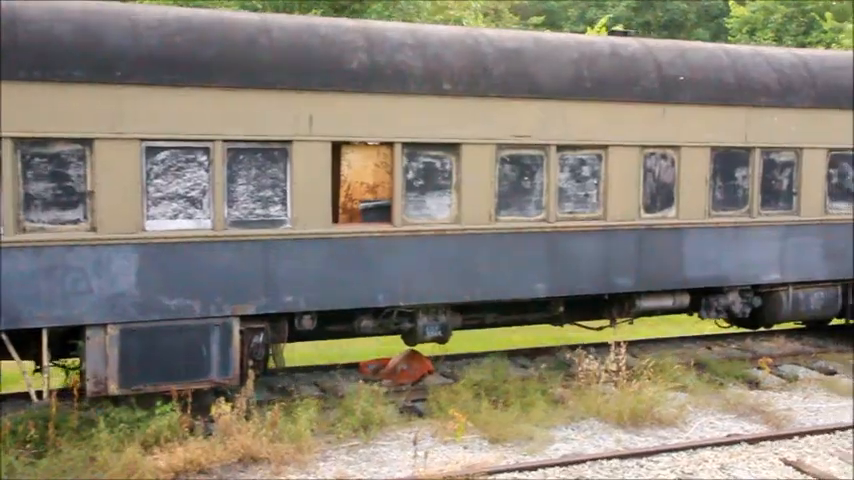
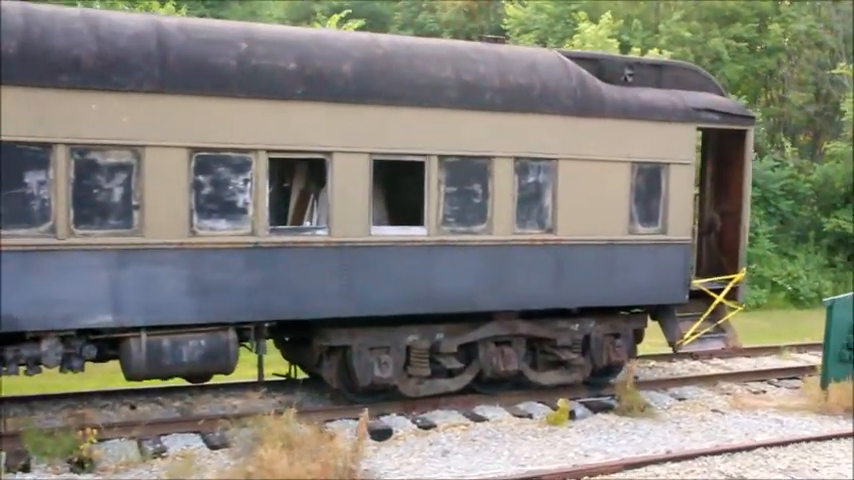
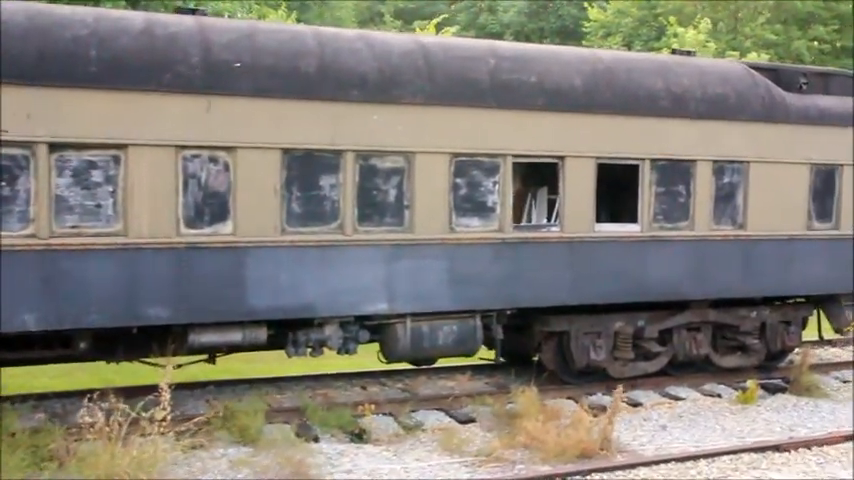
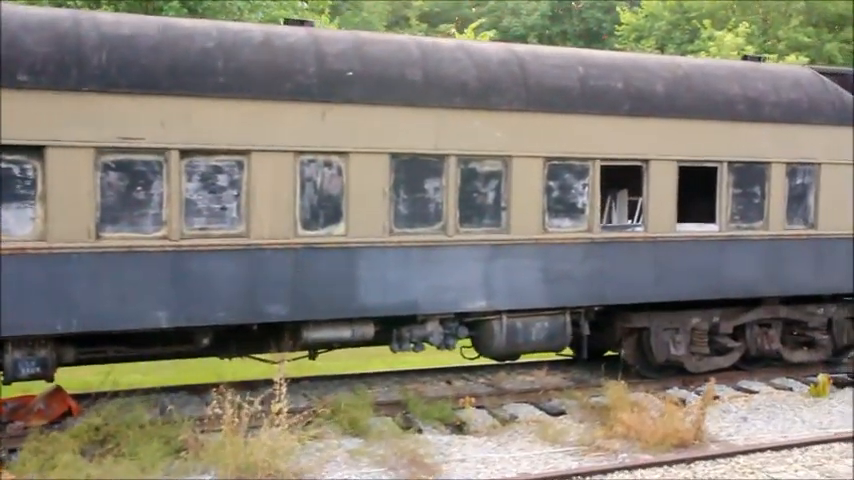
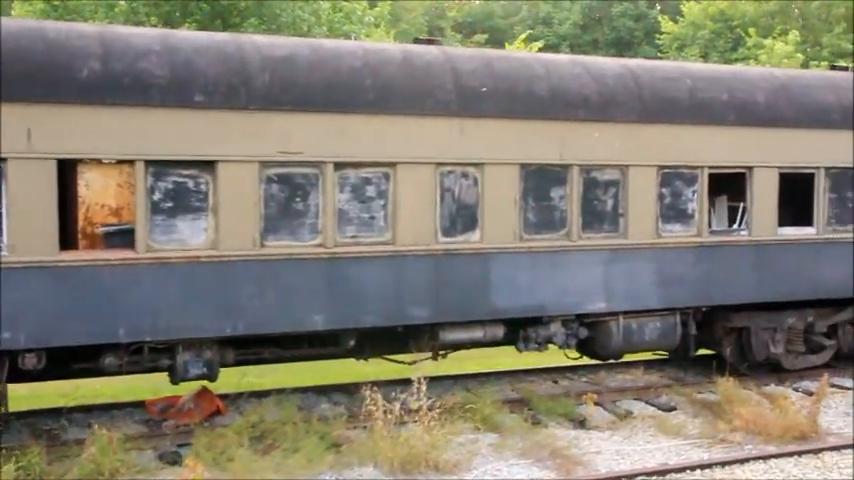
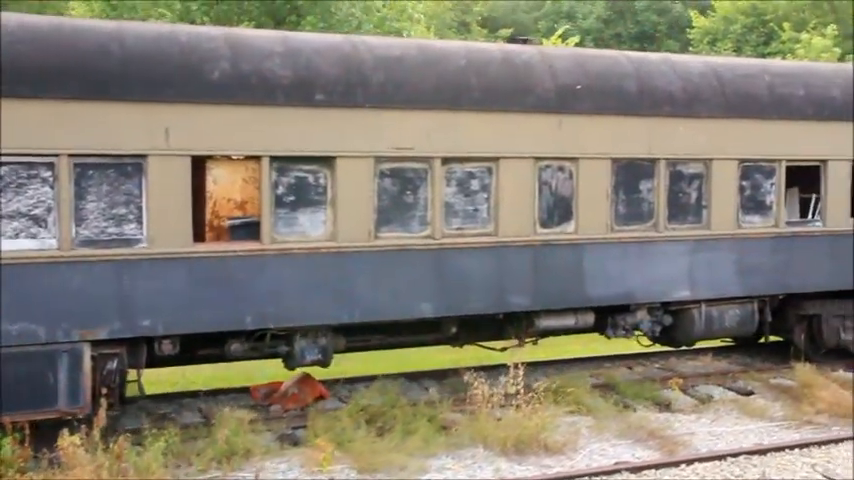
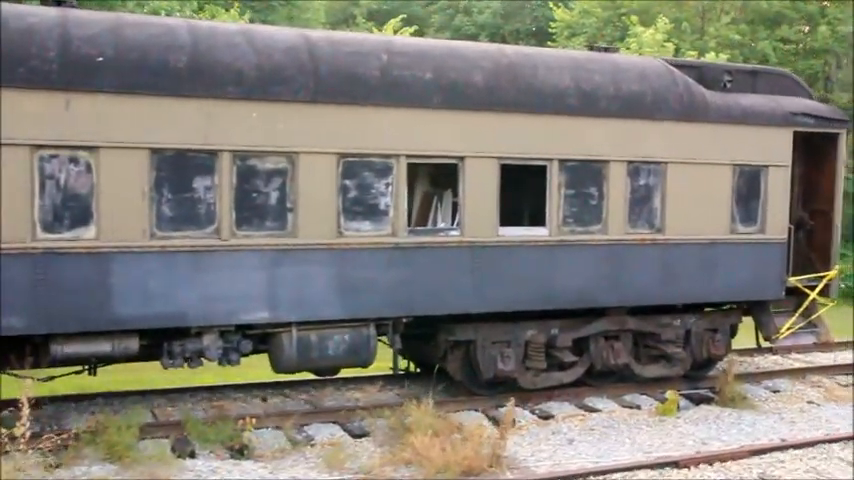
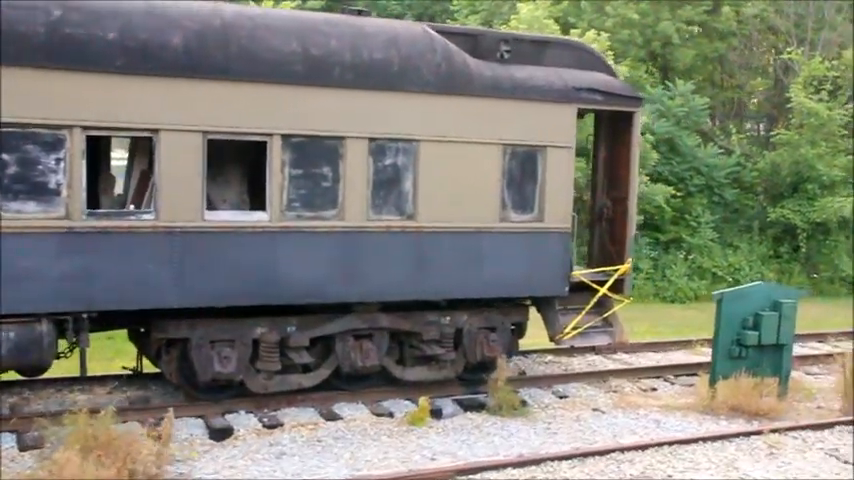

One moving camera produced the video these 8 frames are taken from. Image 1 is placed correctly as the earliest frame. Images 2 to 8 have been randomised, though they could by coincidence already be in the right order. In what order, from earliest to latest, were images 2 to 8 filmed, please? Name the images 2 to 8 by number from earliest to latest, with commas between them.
6, 5, 4, 3, 7, 2, 8
